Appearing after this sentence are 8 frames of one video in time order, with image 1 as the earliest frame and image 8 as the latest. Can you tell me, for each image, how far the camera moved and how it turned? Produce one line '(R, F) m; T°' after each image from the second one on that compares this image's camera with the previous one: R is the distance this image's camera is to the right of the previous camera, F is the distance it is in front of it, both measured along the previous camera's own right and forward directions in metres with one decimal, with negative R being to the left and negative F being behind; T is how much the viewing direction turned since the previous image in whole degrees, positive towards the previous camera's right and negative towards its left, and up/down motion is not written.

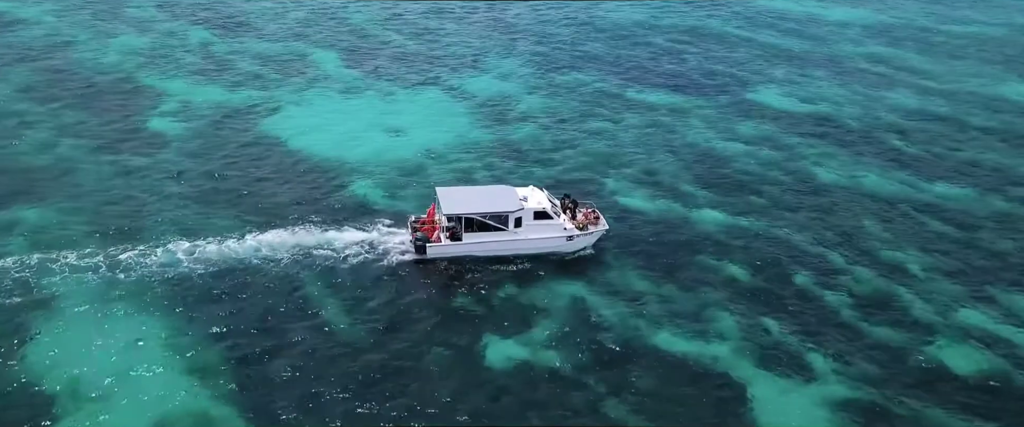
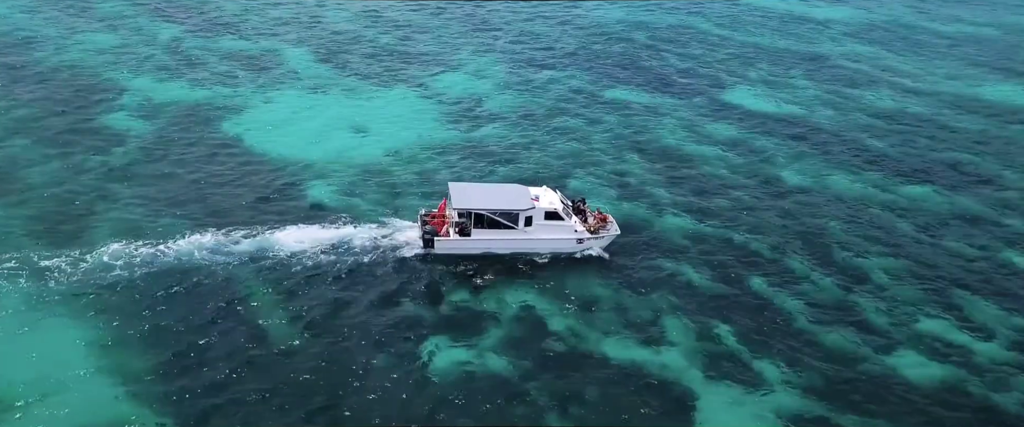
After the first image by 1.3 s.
(+11.3, -1.3) m; -7°
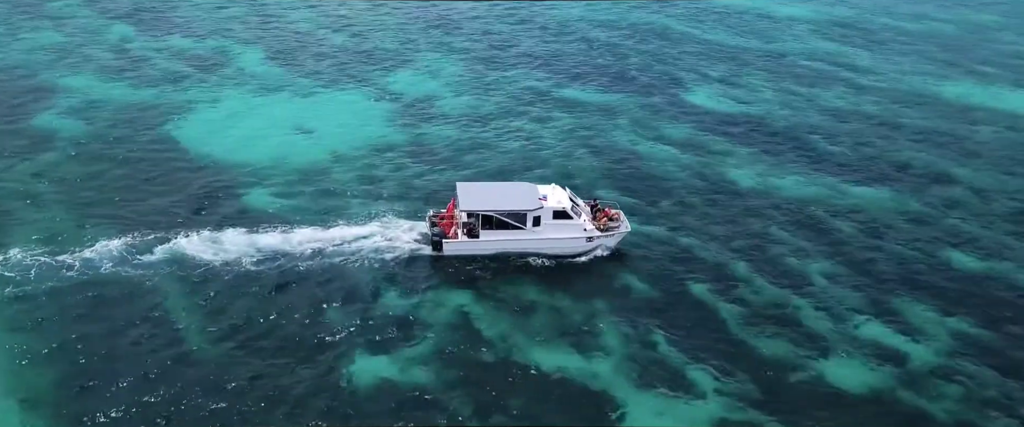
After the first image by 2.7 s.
(+3.2, +1.3) m; +1°
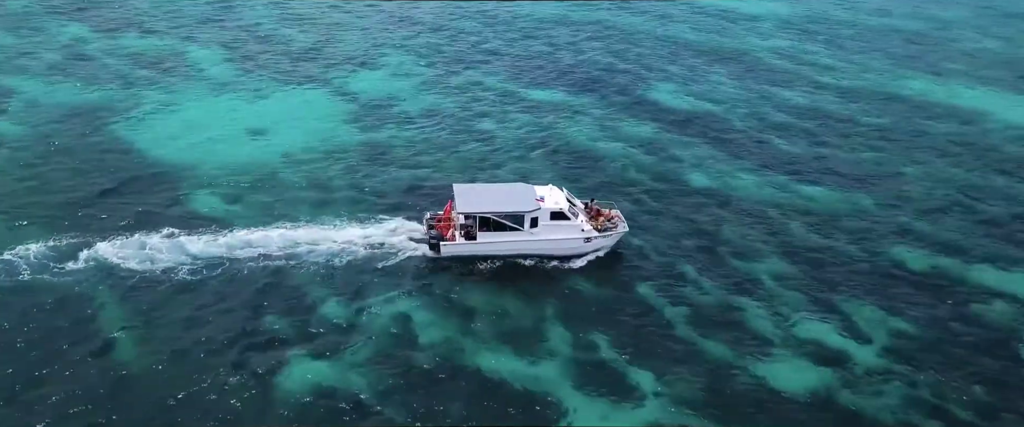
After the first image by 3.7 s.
(+2.3, +0.7) m; +1°
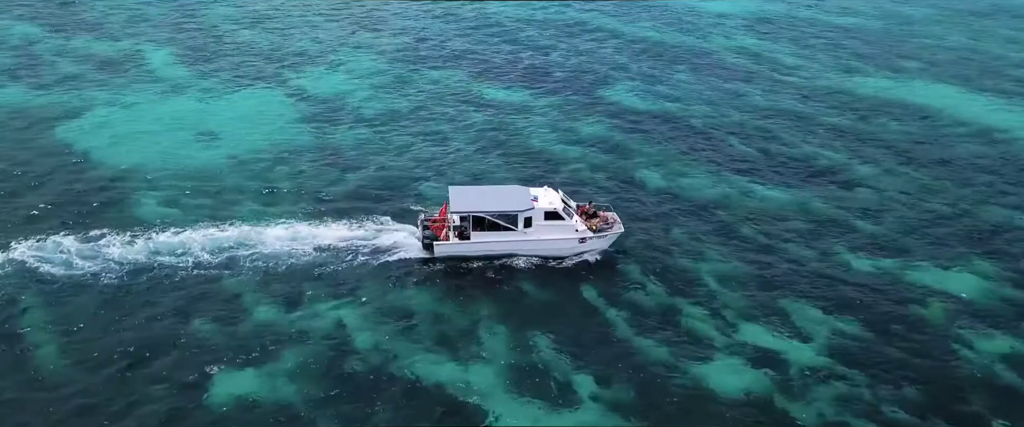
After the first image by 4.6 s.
(+2.4, +0.8) m; +1°
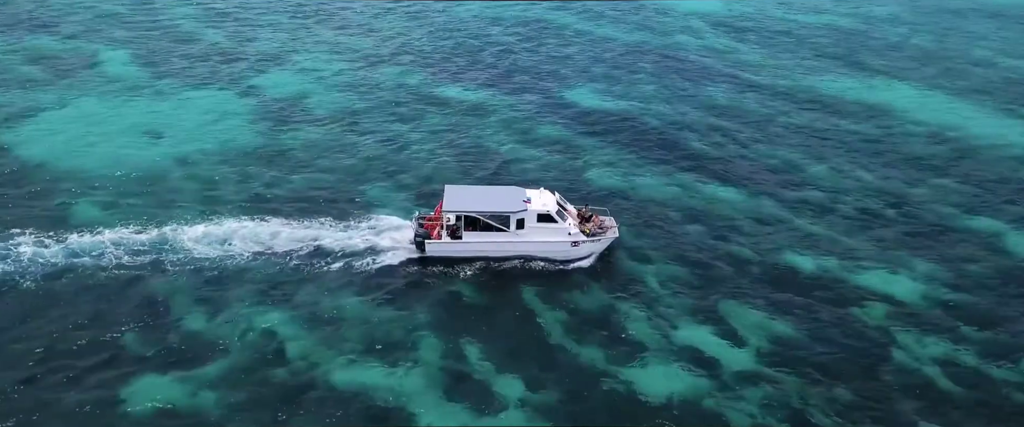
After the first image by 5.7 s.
(-4.0, 0.0) m; +4°
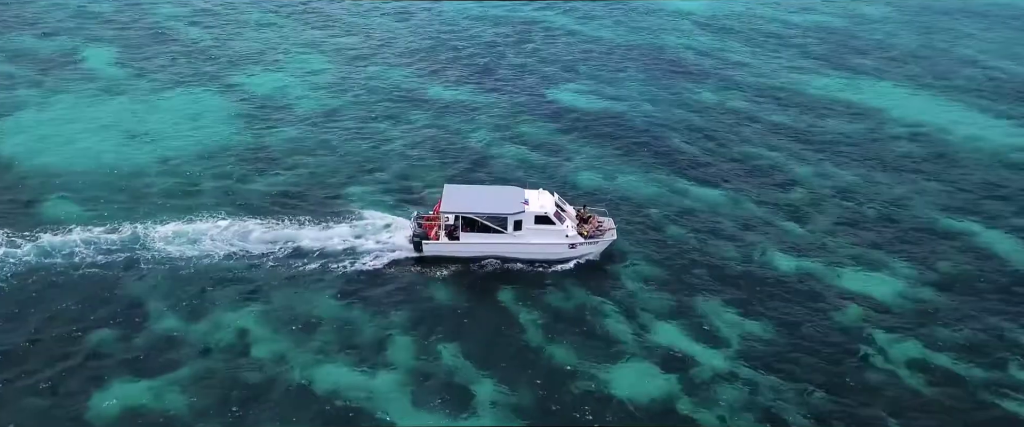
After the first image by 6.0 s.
(-5.7, 0.0) m; -2°
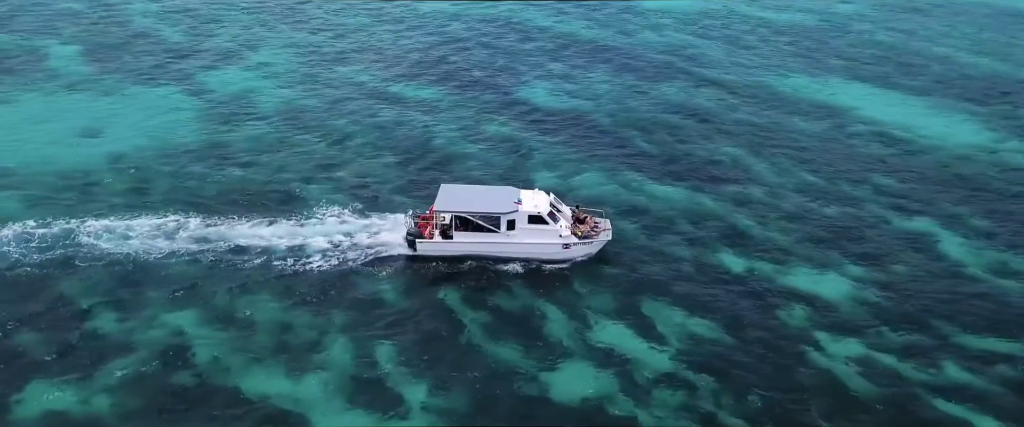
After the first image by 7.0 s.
(+5.6, +1.4) m; 0°
